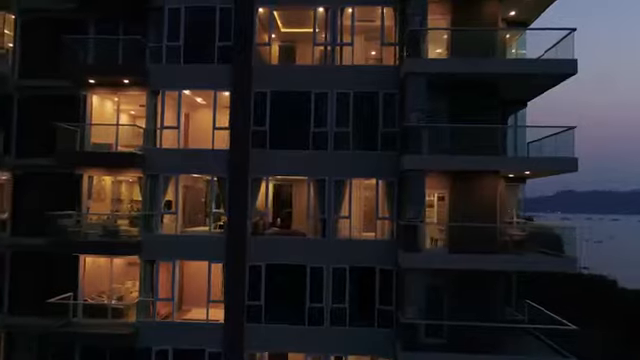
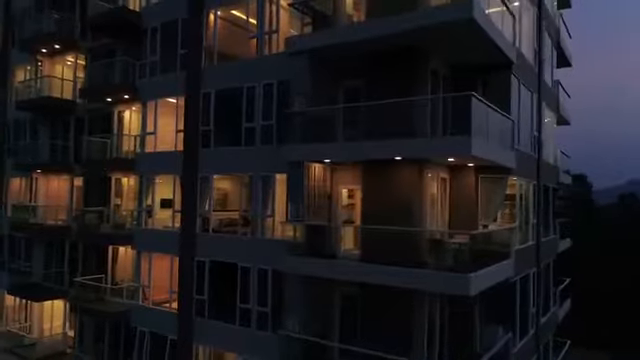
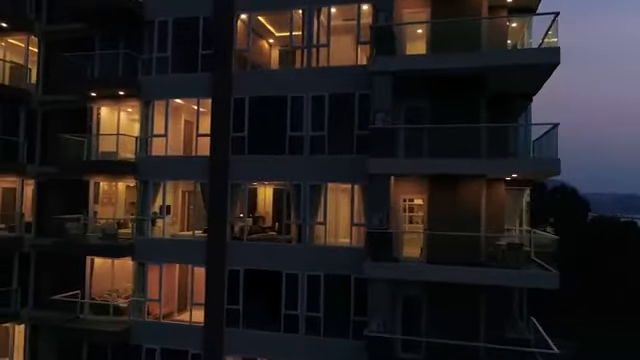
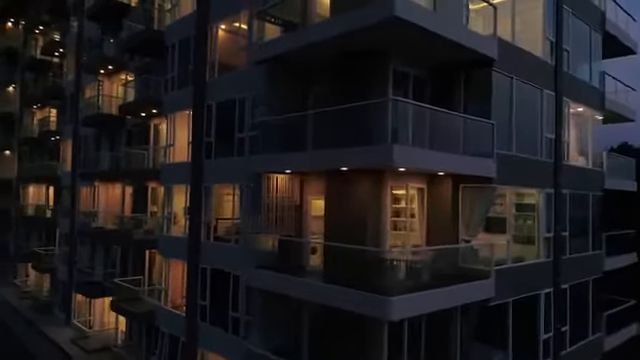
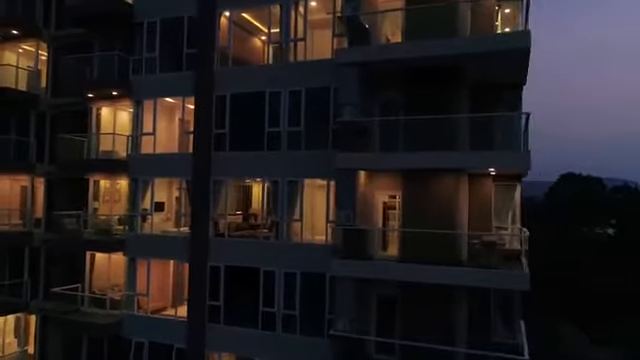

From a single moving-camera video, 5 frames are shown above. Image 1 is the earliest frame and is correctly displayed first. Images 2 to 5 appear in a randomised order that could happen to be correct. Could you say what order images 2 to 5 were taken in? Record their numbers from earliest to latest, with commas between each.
3, 5, 2, 4
